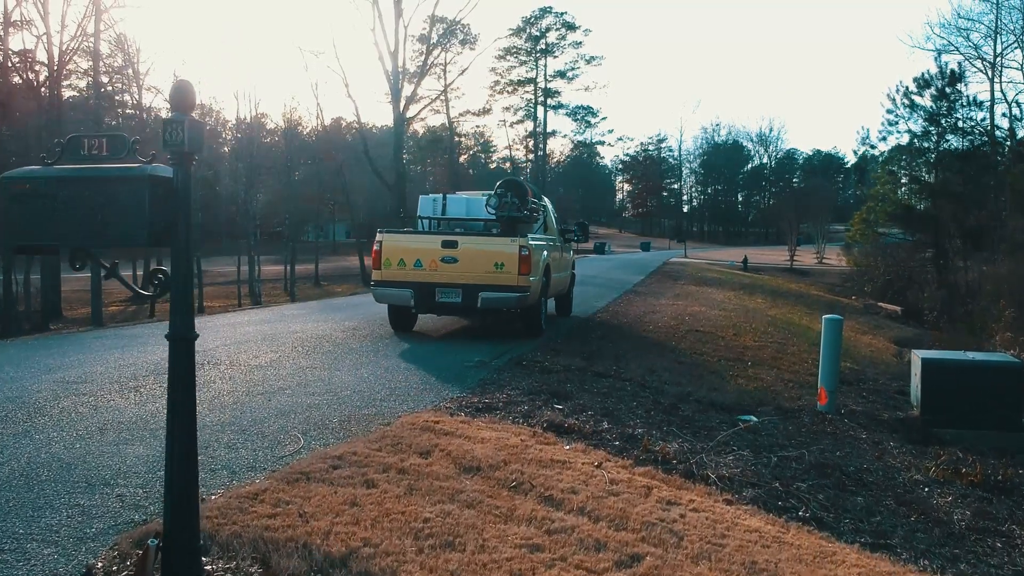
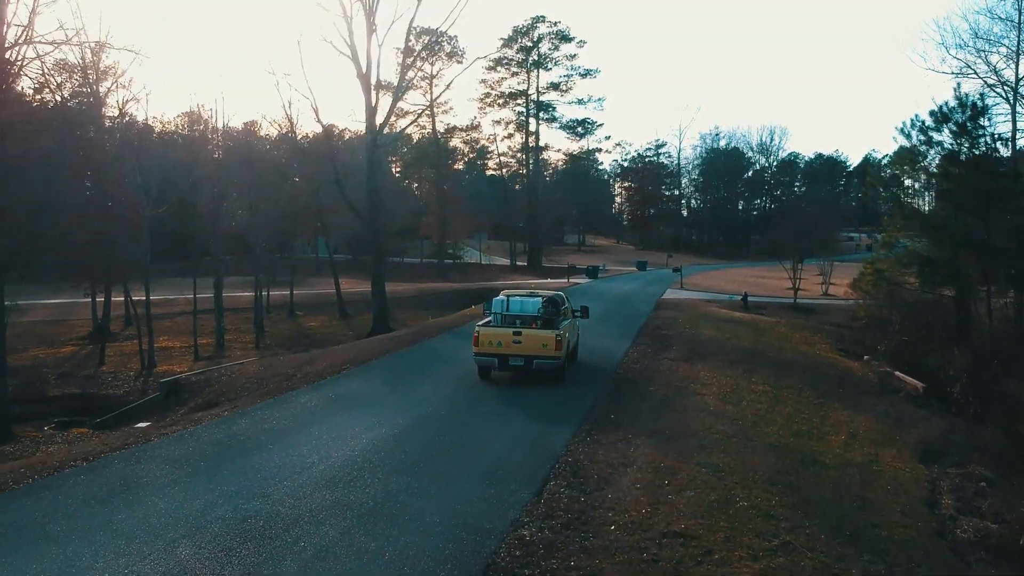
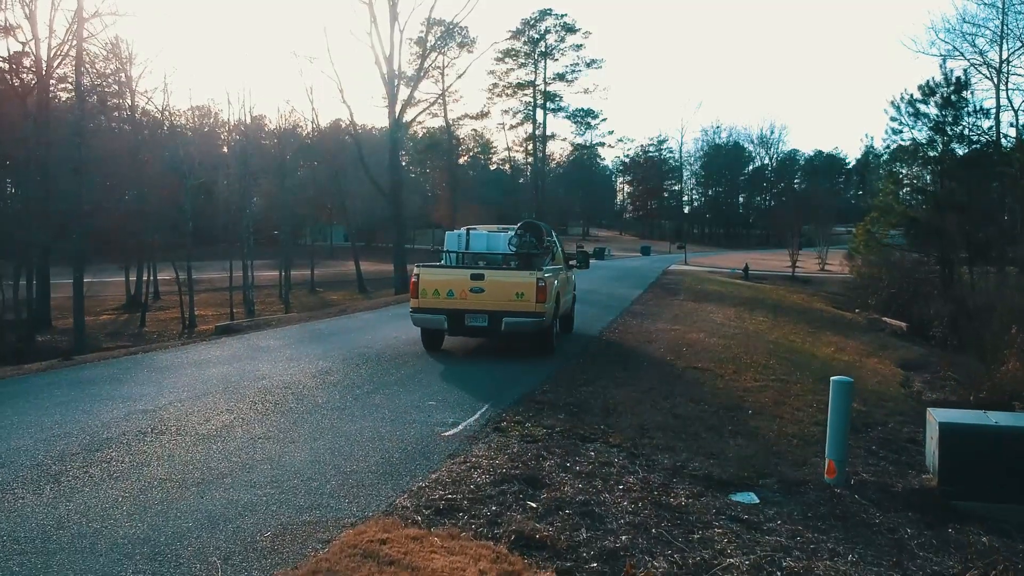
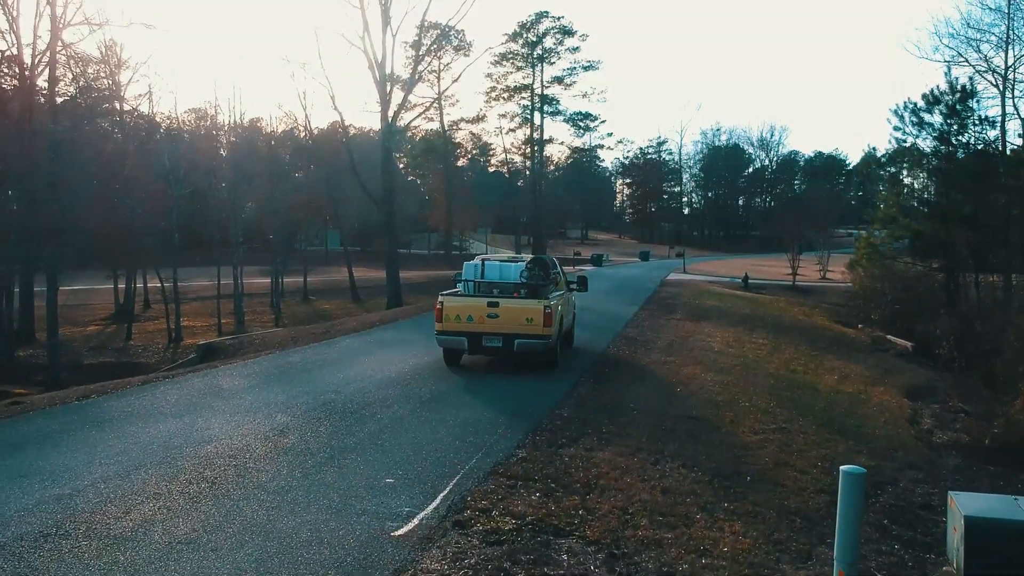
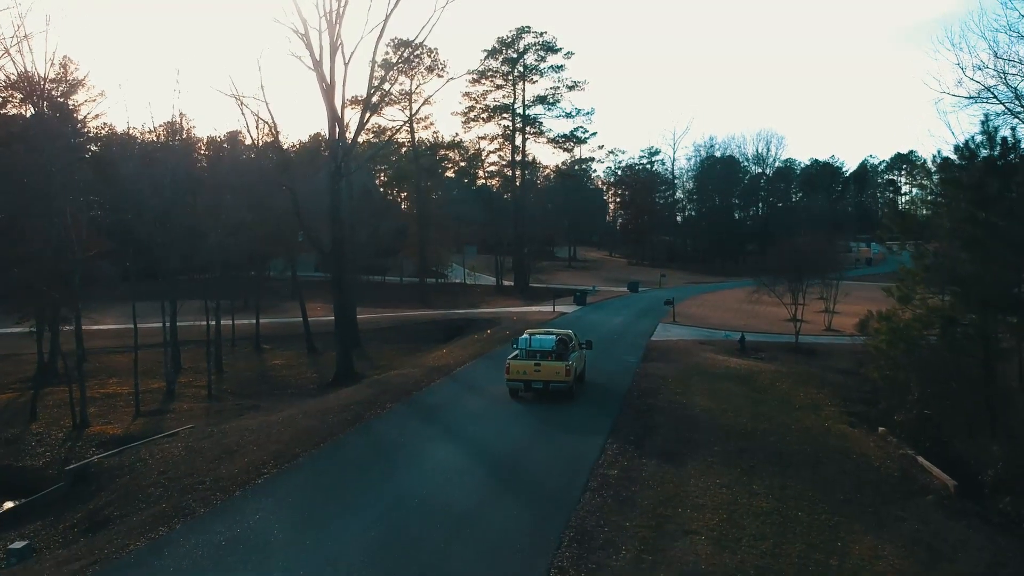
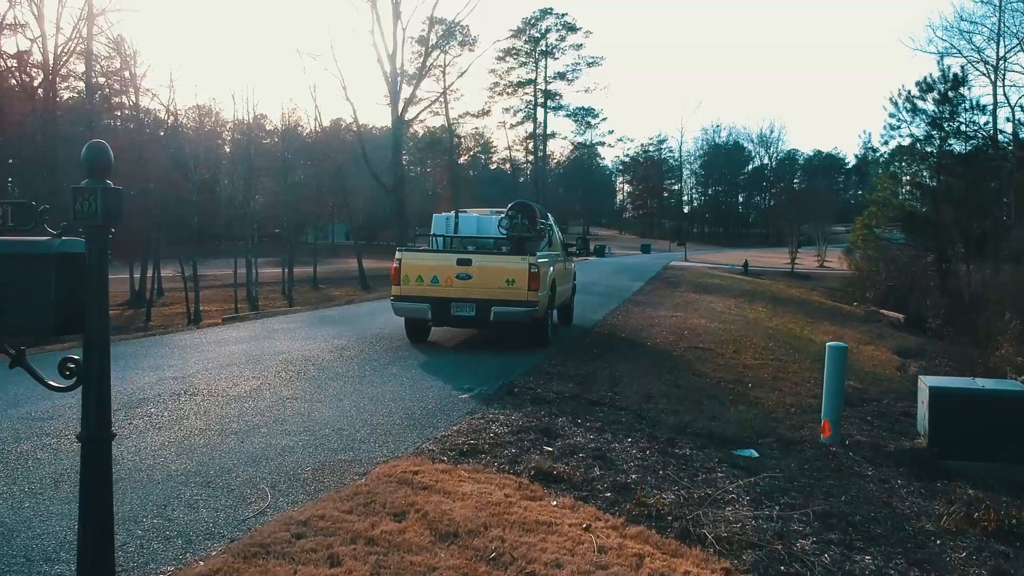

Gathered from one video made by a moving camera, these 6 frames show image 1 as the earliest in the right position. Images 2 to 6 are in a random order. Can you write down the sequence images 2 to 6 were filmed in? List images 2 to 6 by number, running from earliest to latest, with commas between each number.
6, 3, 4, 2, 5
